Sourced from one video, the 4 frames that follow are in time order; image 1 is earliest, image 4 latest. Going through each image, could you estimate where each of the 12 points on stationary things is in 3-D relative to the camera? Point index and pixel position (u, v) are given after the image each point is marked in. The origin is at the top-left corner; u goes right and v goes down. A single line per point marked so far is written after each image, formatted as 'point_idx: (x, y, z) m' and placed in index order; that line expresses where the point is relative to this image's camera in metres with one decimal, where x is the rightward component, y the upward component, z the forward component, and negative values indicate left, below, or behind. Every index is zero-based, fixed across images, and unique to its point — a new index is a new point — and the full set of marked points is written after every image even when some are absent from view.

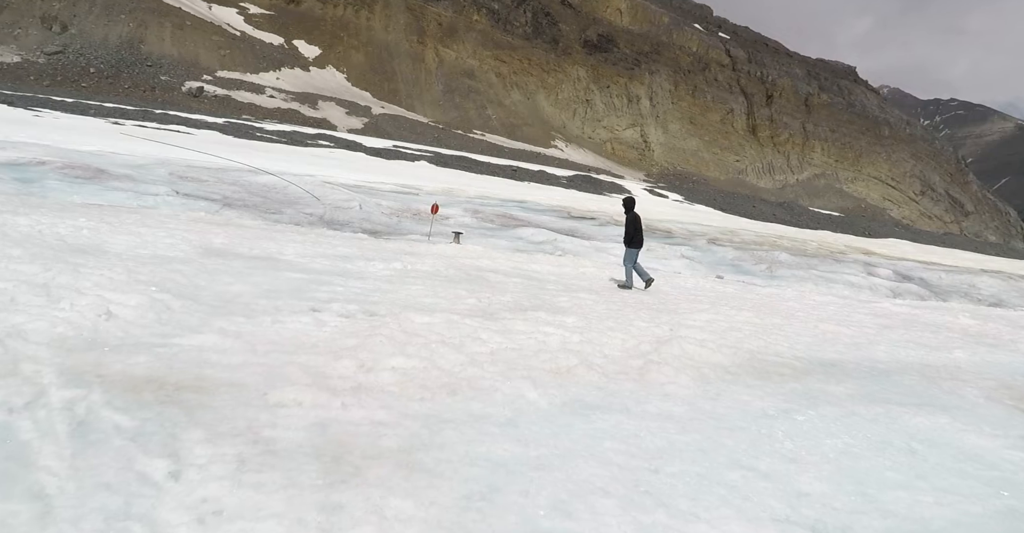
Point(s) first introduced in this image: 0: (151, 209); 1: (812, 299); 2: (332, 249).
0: (-6.7, +1.1, +14.2) m
1: (+5.5, -0.6, +13.4) m
2: (-2.6, +0.3, +10.8) m
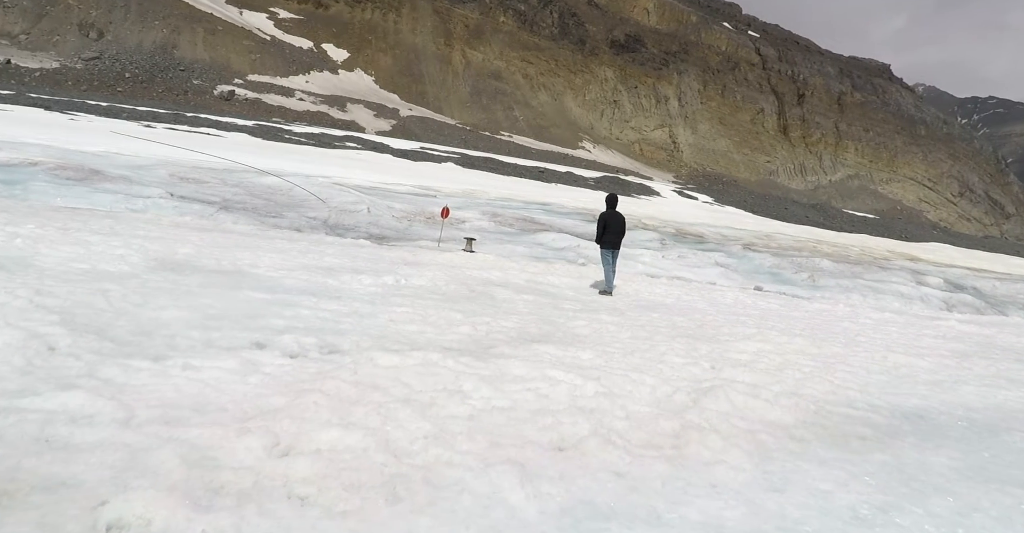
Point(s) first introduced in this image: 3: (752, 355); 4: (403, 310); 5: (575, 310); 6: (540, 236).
0: (-6.4, +0.9, +13.1) m
1: (+5.7, -0.8, +11.8) m
2: (-2.4, +0.1, +9.5) m
3: (+2.2, -0.8, +6.6) m
4: (-1.0, -0.4, +6.7) m
5: (+0.7, -0.5, +8.2) m
6: (+0.7, +0.8, +17.7) m
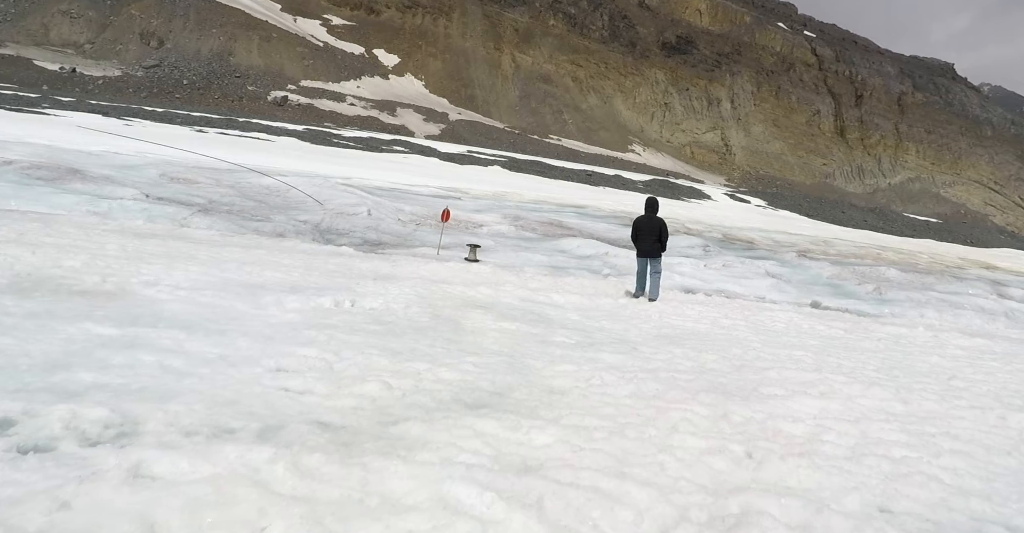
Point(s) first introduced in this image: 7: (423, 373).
0: (-6.3, +0.8, +11.5) m
1: (+5.7, -1.0, +9.4) m
2: (-2.6, -0.1, +7.6) m
3: (+1.8, -1.0, +4.4) m
4: (-1.3, -0.6, +4.8) m
5: (+0.5, -0.6, +6.1) m
6: (+1.1, +0.5, +15.6) m
7: (-0.6, -0.7, +4.6) m
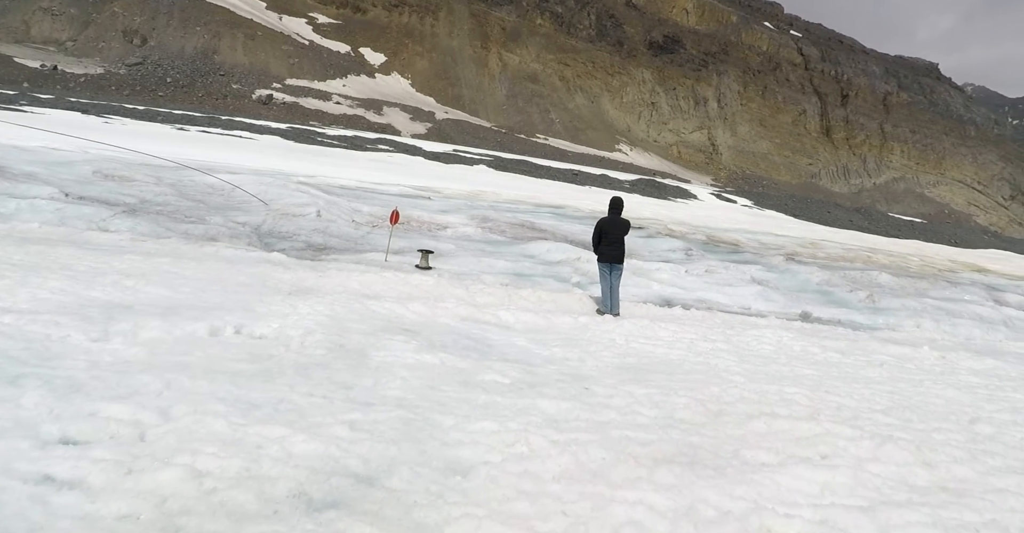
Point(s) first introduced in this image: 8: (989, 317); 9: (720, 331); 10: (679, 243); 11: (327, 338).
0: (-6.9, +0.6, +10.1) m
1: (+5.1, -1.1, +8.2) m
2: (-3.2, -0.2, +6.3) m
3: (+1.3, -1.1, +3.1) m
4: (-1.9, -0.7, +3.5) m
5: (-0.1, -0.8, +4.8) m
6: (+0.4, +0.4, +14.3) m
7: (-1.1, -0.8, +3.3) m
8: (+8.5, -1.0, +12.9) m
9: (+2.3, -0.7, +8.2) m
10: (+3.8, +0.5, +16.9) m
11: (-1.4, -0.5, +5.5) m
